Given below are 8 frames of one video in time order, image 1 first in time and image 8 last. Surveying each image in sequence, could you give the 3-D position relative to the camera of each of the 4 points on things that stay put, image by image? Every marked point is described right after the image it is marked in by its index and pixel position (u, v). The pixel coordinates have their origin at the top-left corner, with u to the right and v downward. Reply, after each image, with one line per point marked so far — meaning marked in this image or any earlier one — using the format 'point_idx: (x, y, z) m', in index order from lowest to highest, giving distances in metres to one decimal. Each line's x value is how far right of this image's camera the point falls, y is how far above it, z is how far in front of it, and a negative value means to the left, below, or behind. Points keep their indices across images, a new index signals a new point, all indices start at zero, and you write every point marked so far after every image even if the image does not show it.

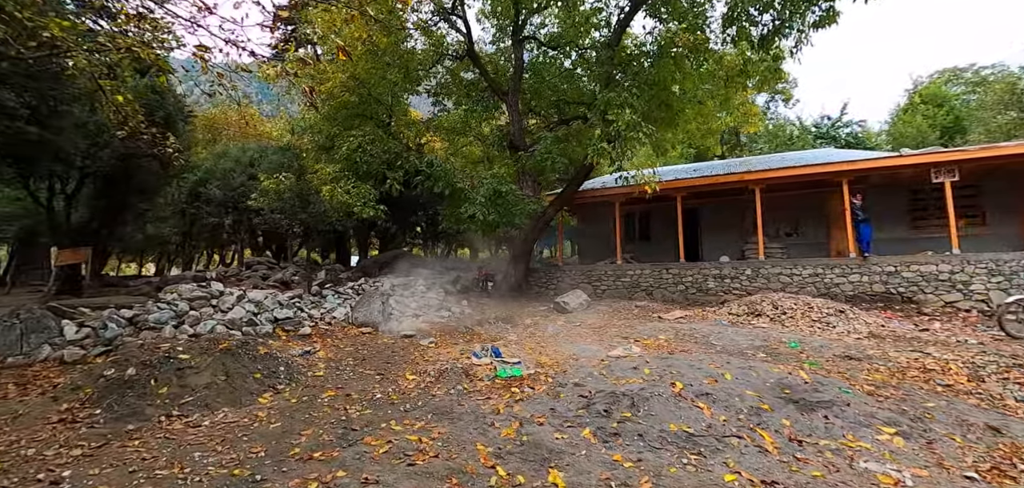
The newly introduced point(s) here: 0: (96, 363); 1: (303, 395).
0: (-5.4, -1.6, +5.8) m
1: (-2.7, -1.9, +5.8) m
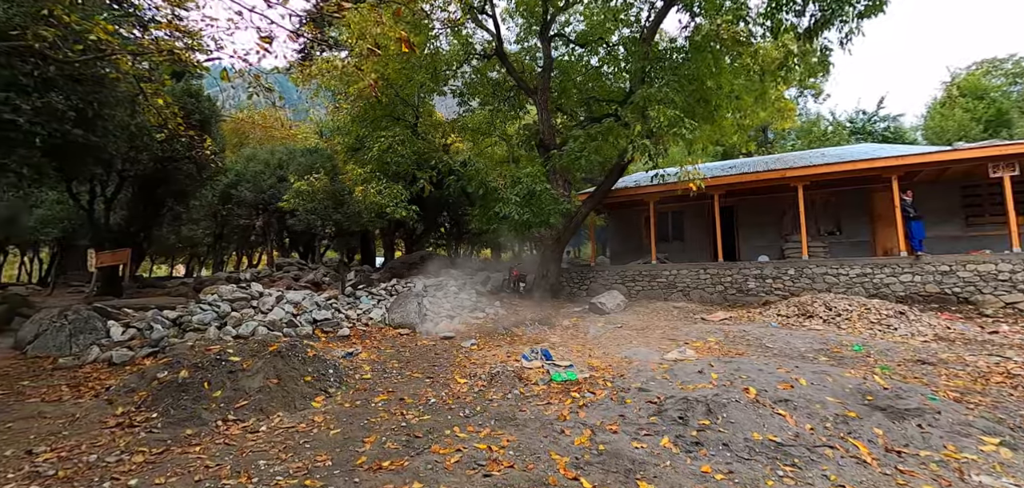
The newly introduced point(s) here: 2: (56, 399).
0: (-4.6, -1.6, +5.7) m
1: (-1.9, -1.9, +5.6) m
2: (-4.9, -1.7, +4.8) m
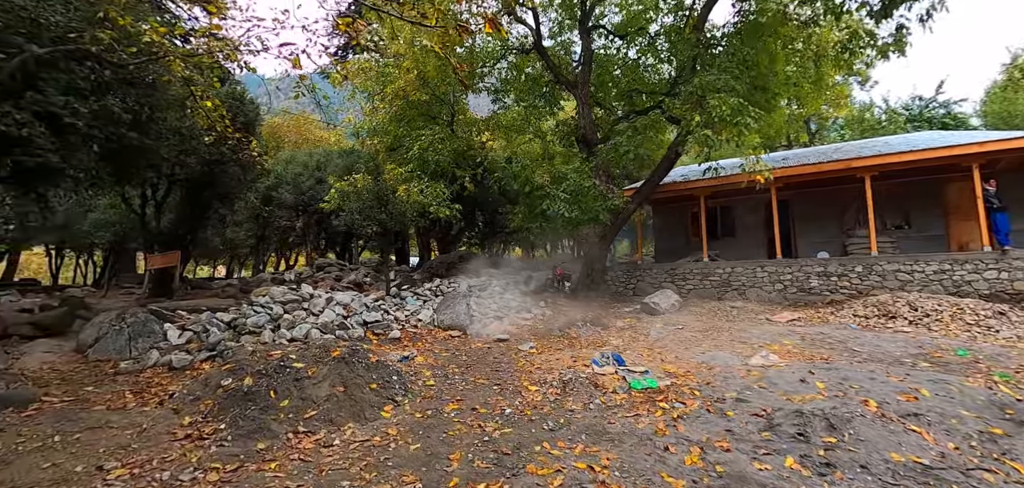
0: (-3.7, -1.6, +5.5) m
1: (-1.0, -1.9, +5.2) m
2: (-4.0, -1.7, +4.6) m
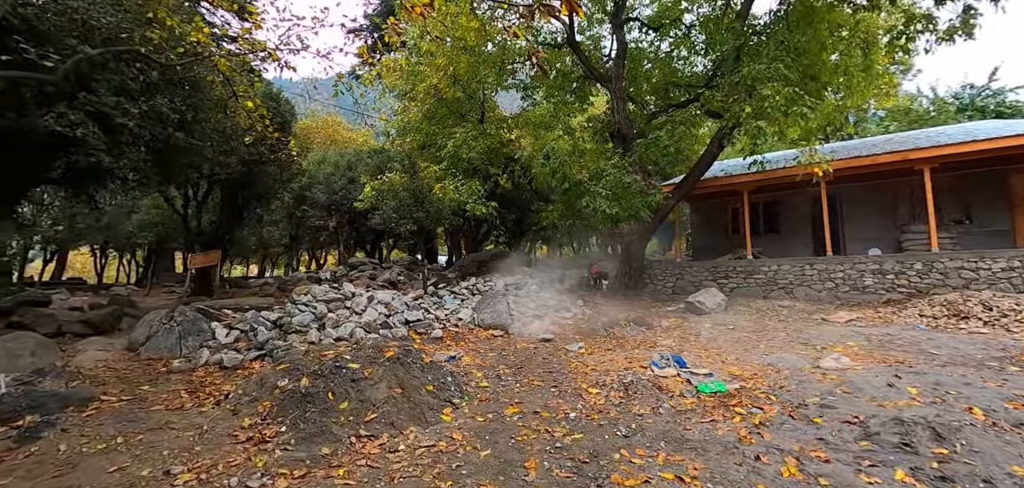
0: (-3.0, -1.5, +5.3) m
1: (-0.3, -1.8, +4.9) m
2: (-3.3, -1.6, +4.5) m
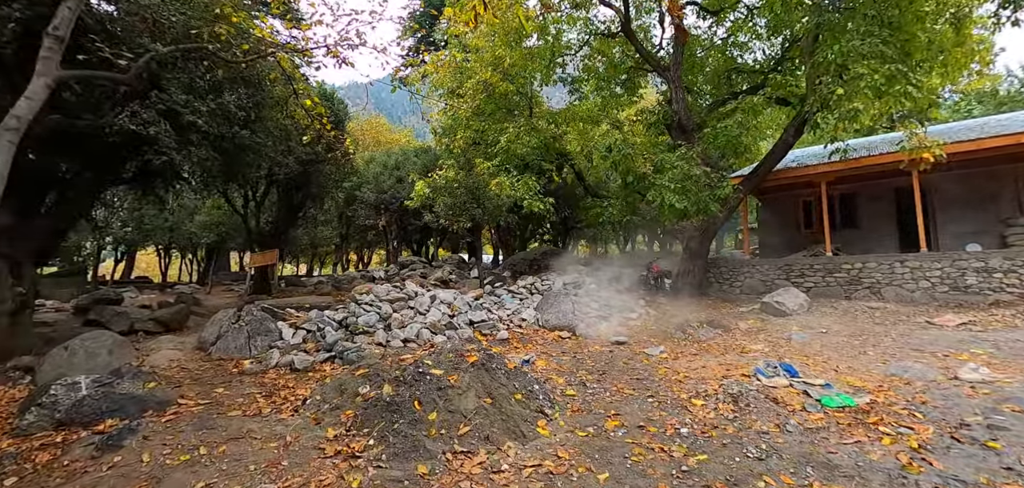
0: (-2.0, -1.5, +5.0) m
1: (+0.7, -1.8, +4.4) m
2: (-2.4, -1.6, +4.2) m
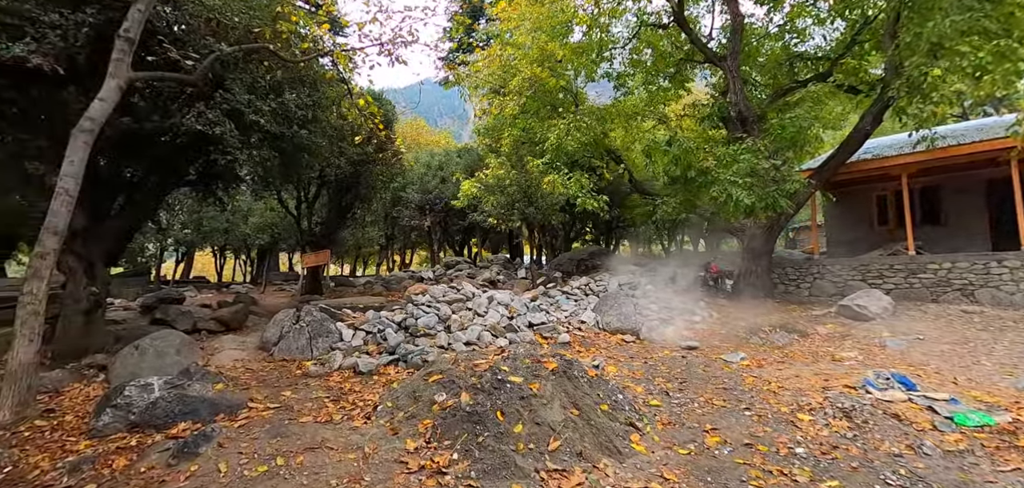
0: (-1.1, -1.4, +4.7) m
1: (+1.5, -1.7, +3.9) m
2: (-1.6, -1.6, +3.9) m
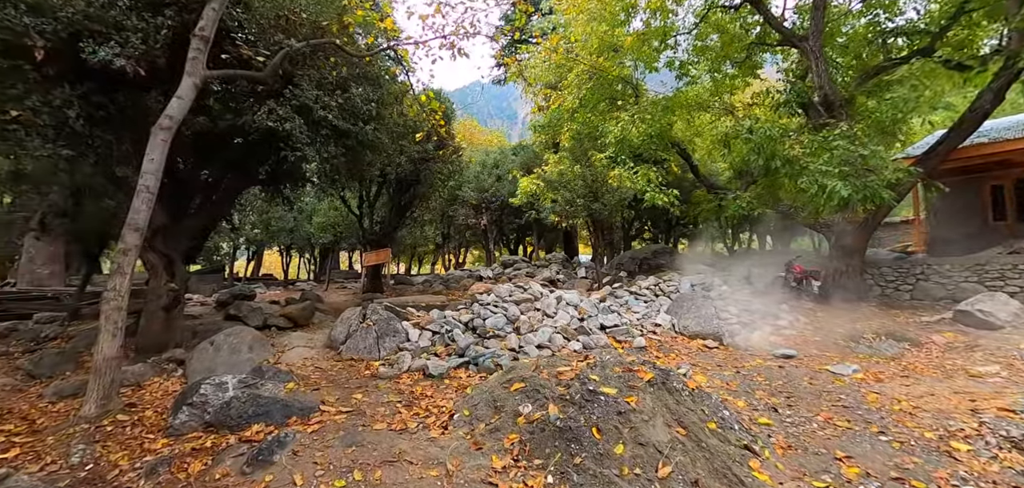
0: (-0.3, -1.4, +4.4) m
1: (+2.2, -1.6, +3.3) m
2: (-0.9, -1.5, +3.6) m
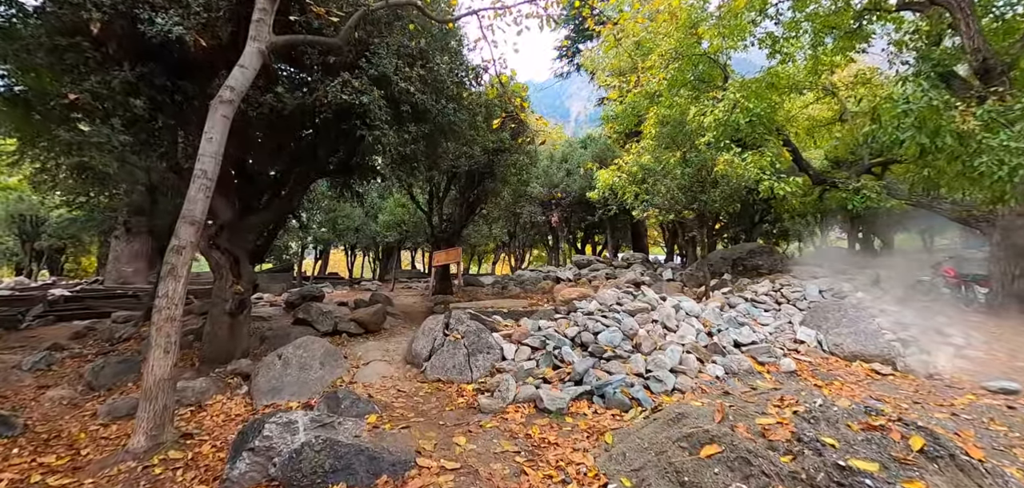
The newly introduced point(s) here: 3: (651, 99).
0: (+0.8, -1.3, +3.2) m
1: (+3.1, -1.6, +1.8) m
2: (+0.2, -1.5, +2.5) m
3: (+4.7, +4.6, +13.9) m
